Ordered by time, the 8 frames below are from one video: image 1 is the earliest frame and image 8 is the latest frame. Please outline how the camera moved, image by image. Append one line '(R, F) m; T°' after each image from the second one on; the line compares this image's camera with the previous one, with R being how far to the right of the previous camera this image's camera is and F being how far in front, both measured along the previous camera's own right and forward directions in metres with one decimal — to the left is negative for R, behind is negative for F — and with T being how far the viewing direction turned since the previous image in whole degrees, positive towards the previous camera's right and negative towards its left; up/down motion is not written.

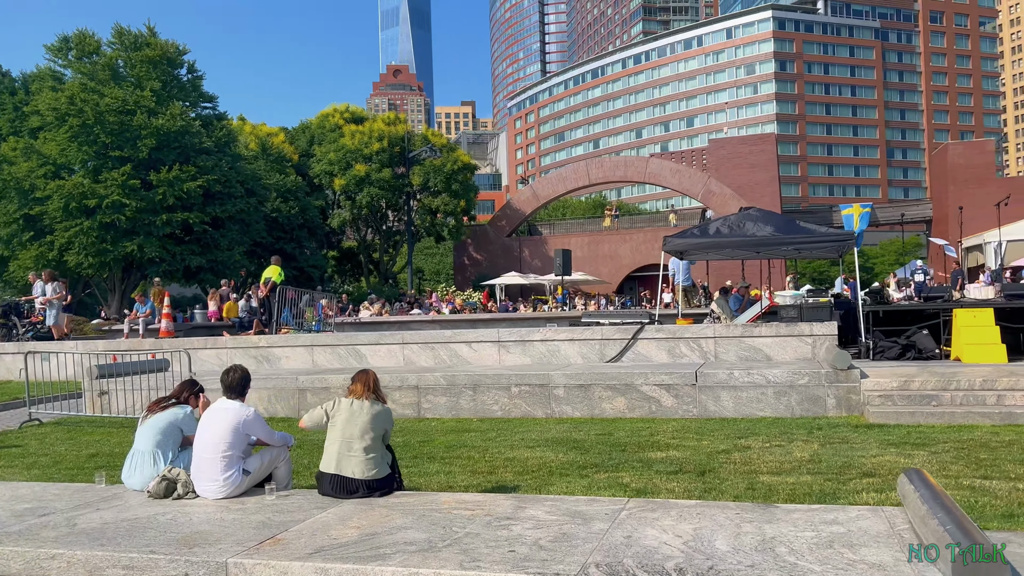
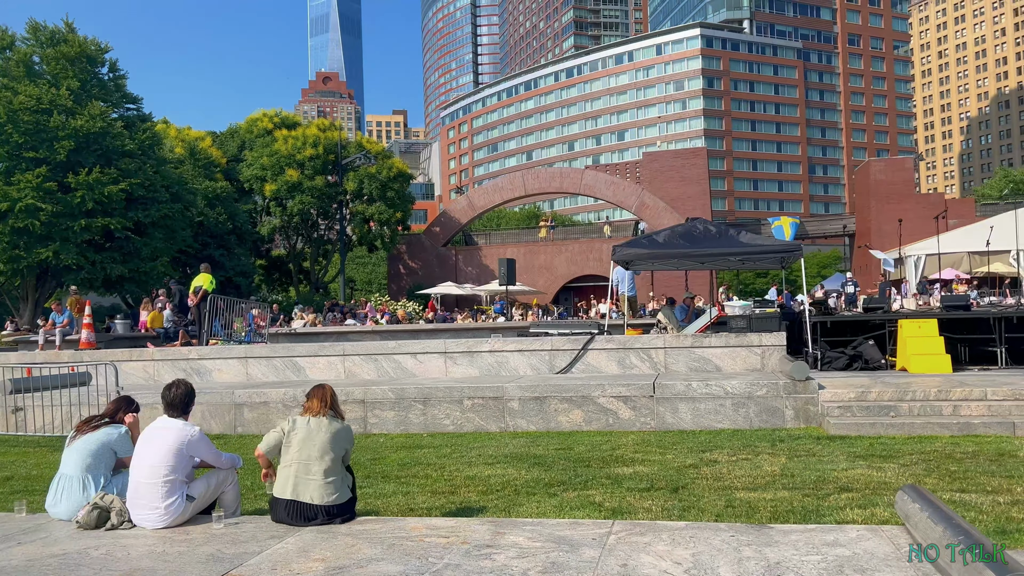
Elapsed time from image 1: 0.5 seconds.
(-0.2, +0.3) m; +5°
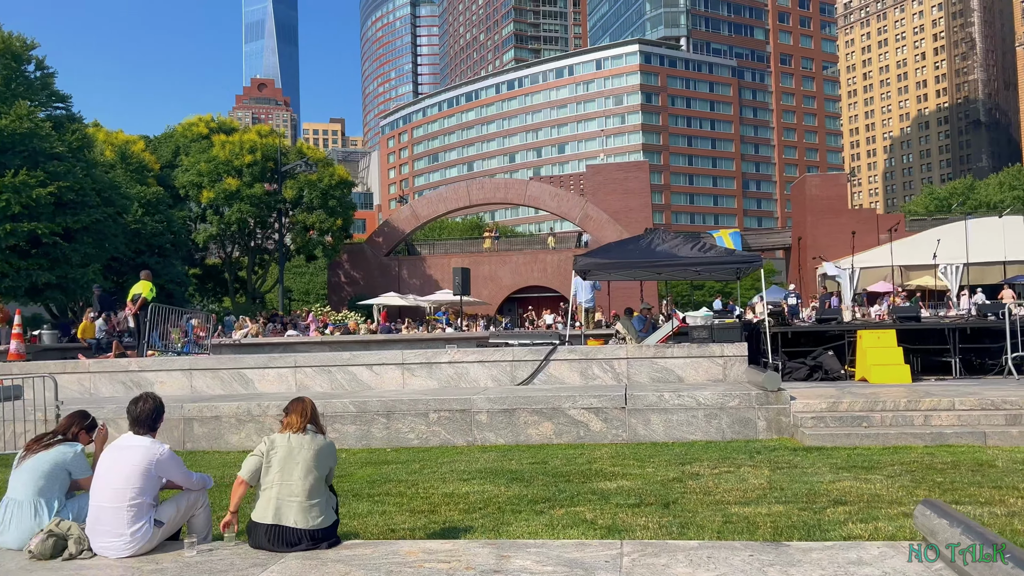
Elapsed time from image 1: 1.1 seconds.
(-0.3, +0.2) m; +4°
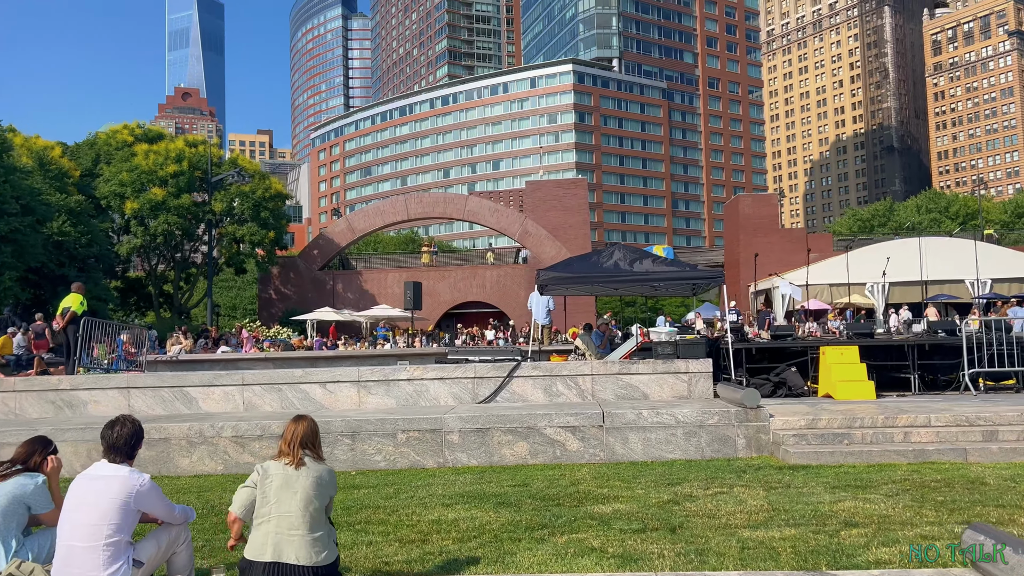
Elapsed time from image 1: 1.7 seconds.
(-0.4, +0.3) m; +5°
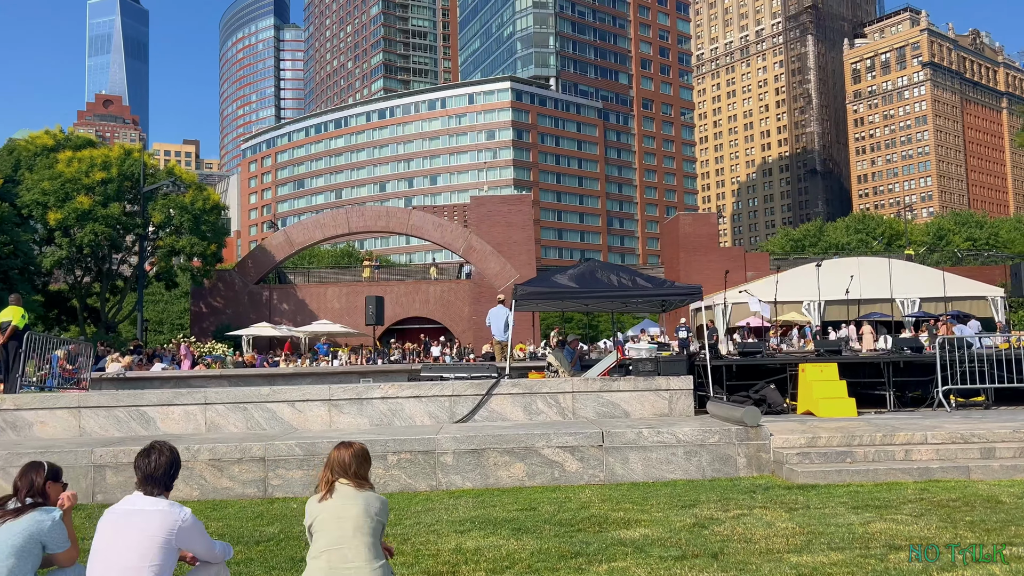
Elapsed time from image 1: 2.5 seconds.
(-0.6, +0.3) m; +5°
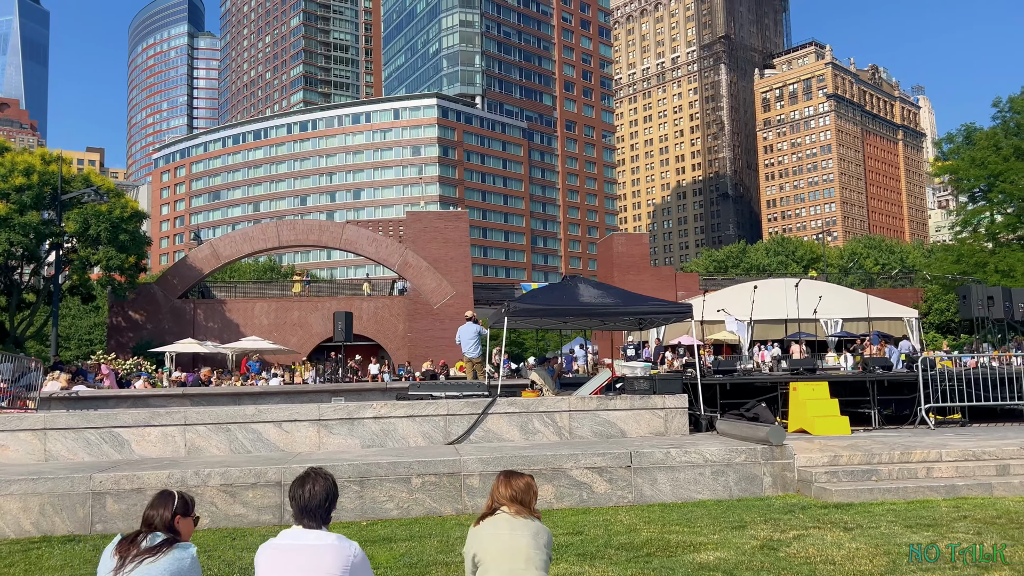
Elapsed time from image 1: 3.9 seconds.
(-0.9, +0.2) m; +6°
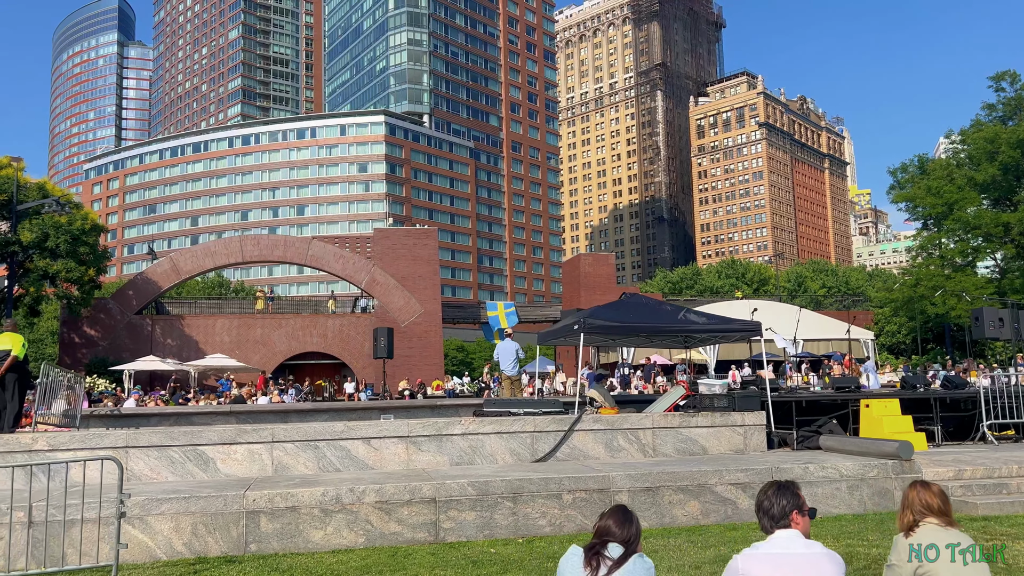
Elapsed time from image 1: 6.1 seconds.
(-1.8, +0.1) m; +5°
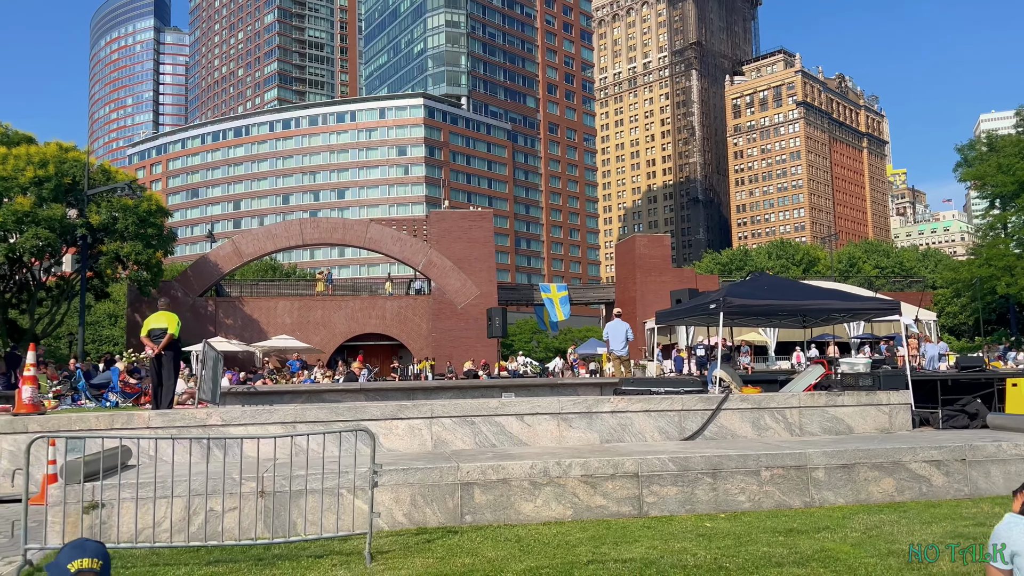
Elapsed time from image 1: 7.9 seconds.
(-1.4, -0.1) m; -2°
